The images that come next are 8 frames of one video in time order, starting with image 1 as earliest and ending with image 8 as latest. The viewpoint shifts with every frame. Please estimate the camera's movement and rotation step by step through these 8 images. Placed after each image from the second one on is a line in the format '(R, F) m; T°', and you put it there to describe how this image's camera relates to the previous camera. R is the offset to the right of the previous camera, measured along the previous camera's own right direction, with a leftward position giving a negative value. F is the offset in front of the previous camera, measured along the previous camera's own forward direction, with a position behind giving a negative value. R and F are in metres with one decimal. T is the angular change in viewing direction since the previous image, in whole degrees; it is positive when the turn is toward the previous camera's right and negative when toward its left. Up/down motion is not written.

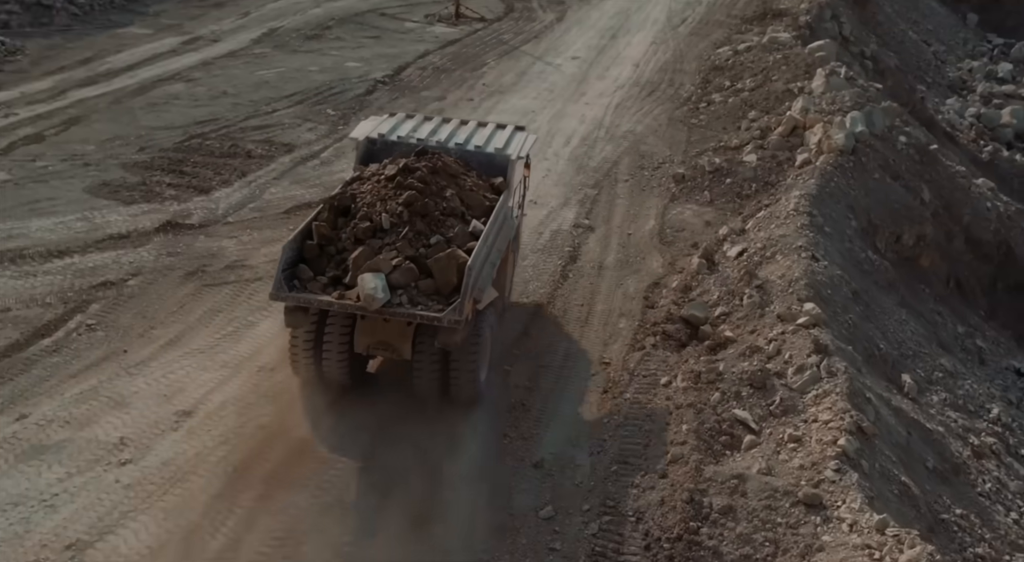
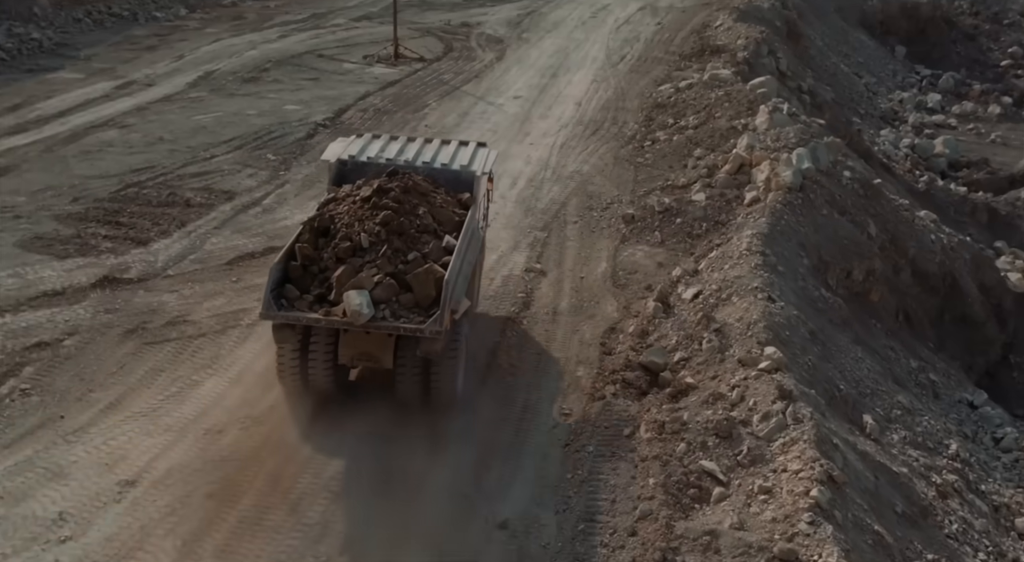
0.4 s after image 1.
(-0.1, +0.2) m; +3°
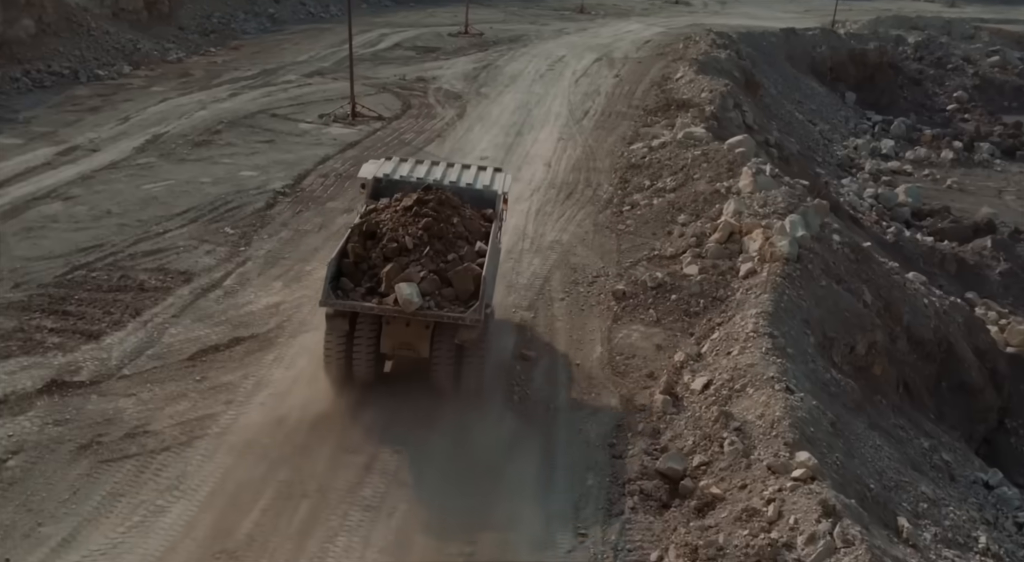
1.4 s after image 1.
(-0.4, +0.9) m; +3°
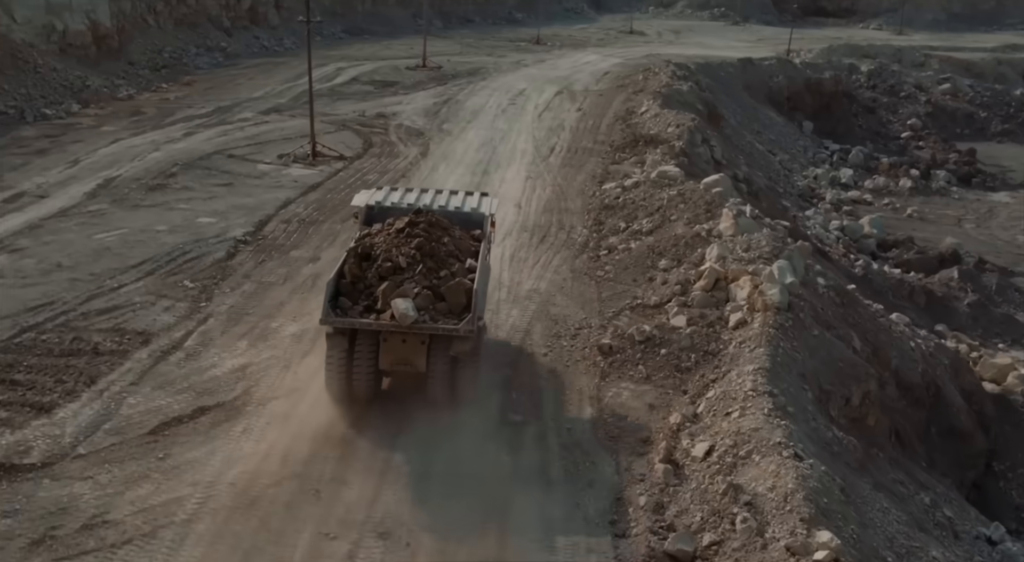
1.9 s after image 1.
(-0.3, +0.6) m; +2°
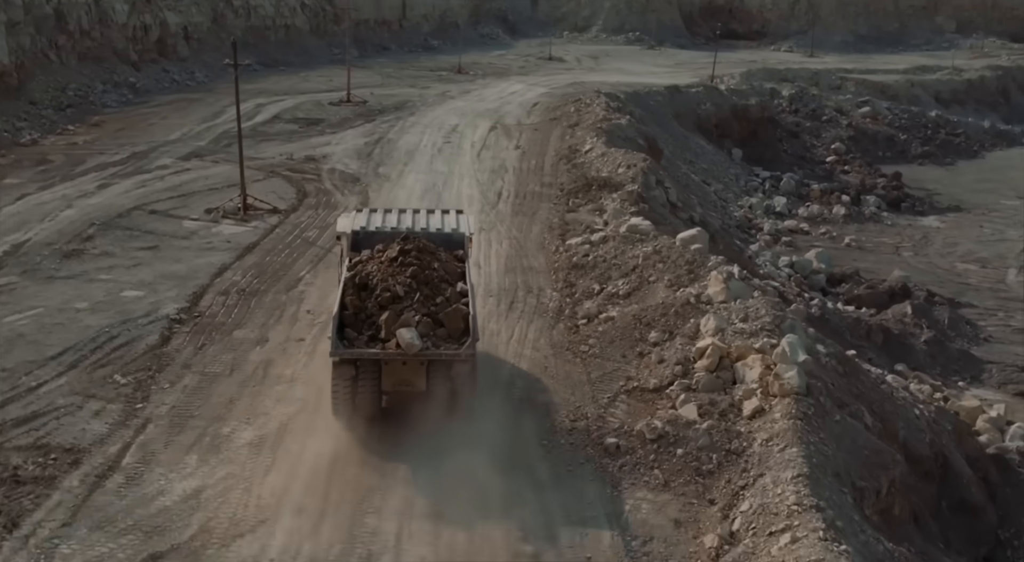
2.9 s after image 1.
(-0.7, +1.5) m; +5°
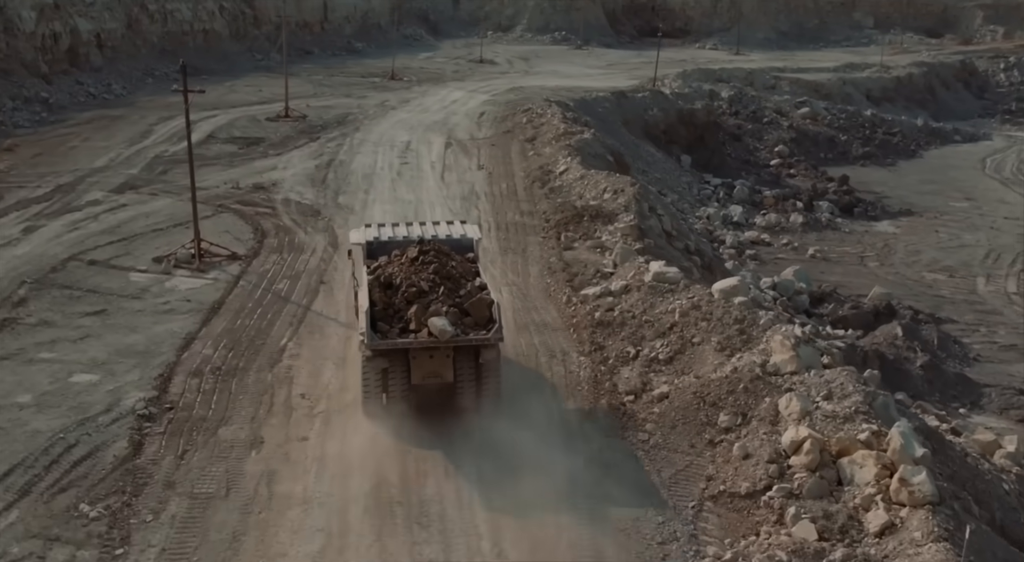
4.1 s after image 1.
(-1.3, +2.1) m; +5°
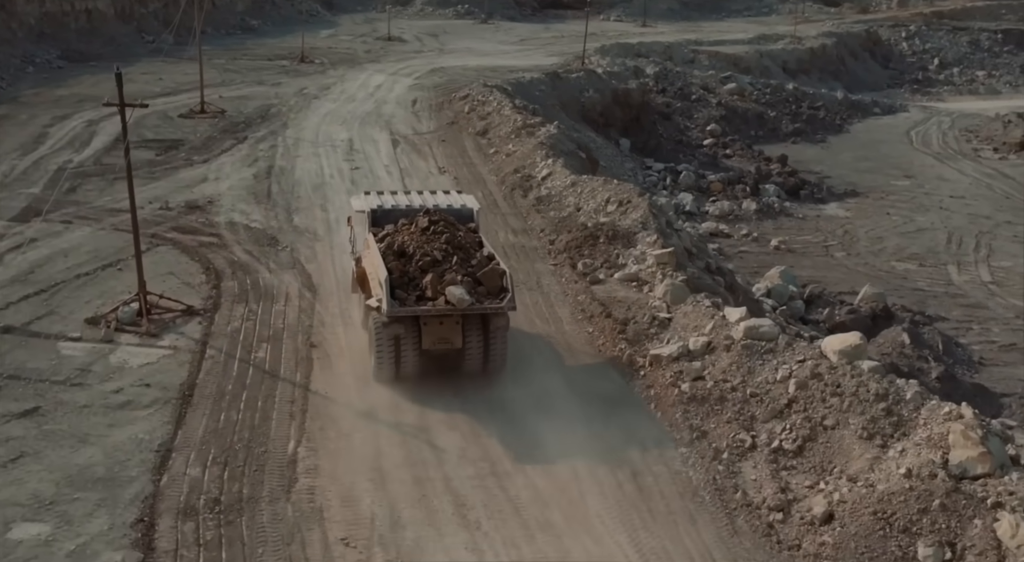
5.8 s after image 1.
(-1.8, +3.2) m; +6°
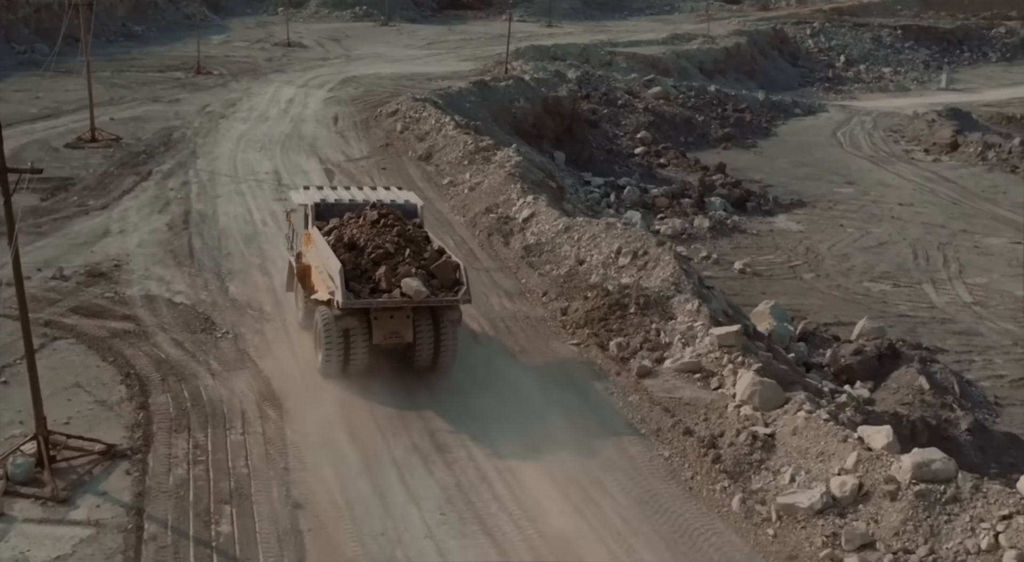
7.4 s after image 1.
(-1.4, +3.6) m; +6°
